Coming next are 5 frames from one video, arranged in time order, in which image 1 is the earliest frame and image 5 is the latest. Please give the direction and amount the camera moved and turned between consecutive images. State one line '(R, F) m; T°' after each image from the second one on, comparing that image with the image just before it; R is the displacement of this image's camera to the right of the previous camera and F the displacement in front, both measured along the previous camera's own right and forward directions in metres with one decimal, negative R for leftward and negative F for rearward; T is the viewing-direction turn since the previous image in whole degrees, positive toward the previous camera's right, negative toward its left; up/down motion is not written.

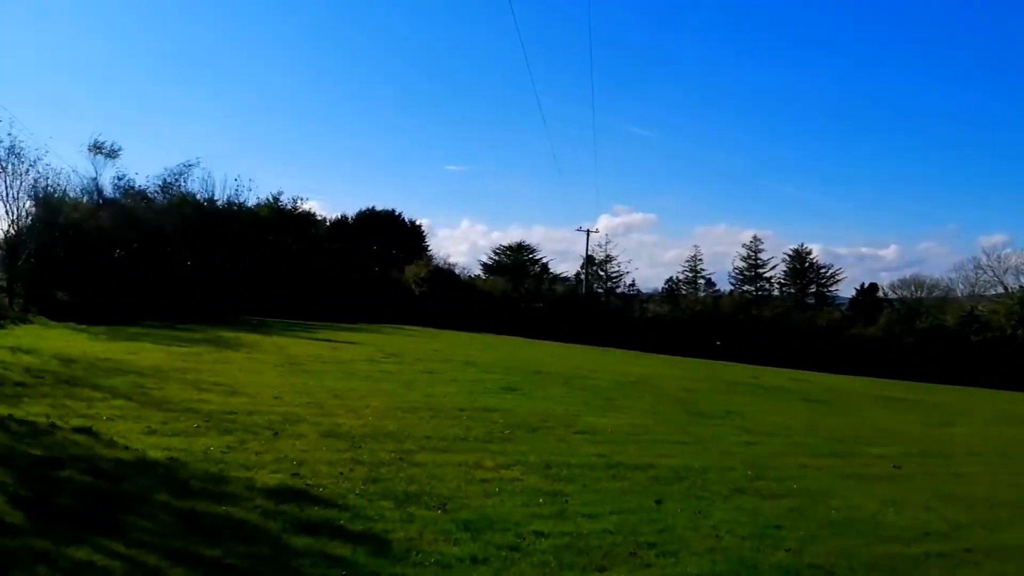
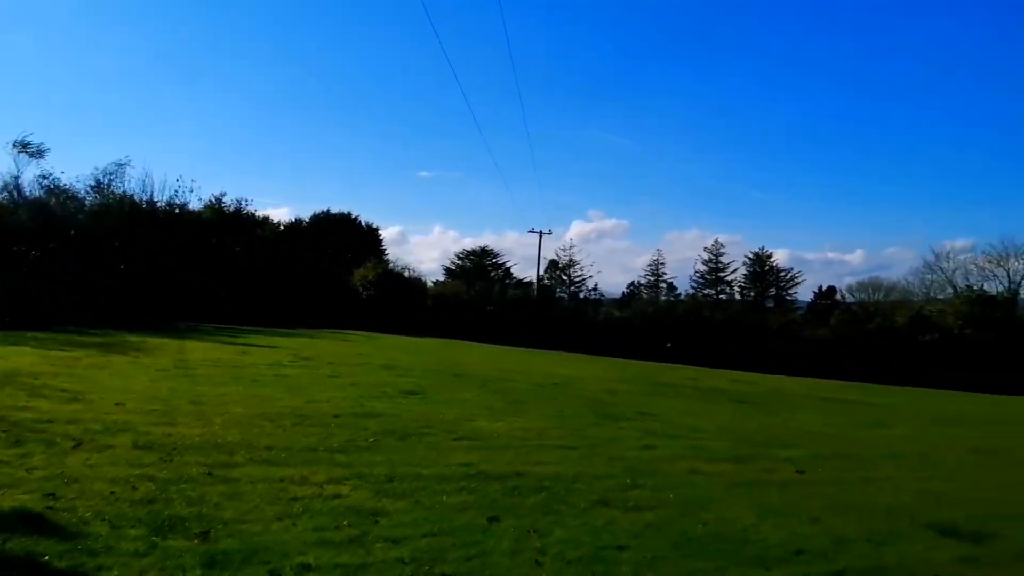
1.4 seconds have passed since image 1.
(+0.6, +0.5) m; +2°
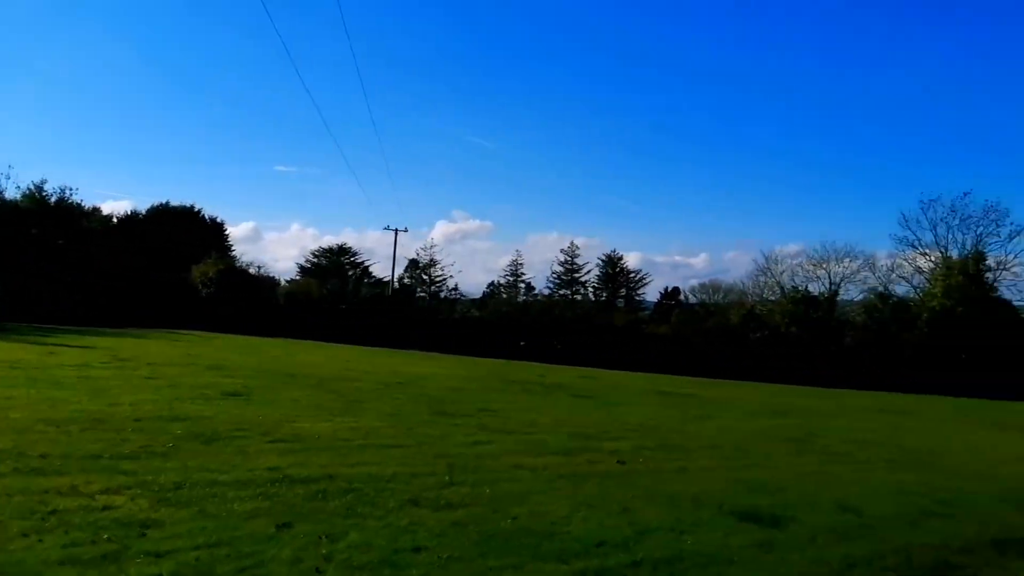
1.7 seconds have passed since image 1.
(+0.3, +0.2) m; +9°
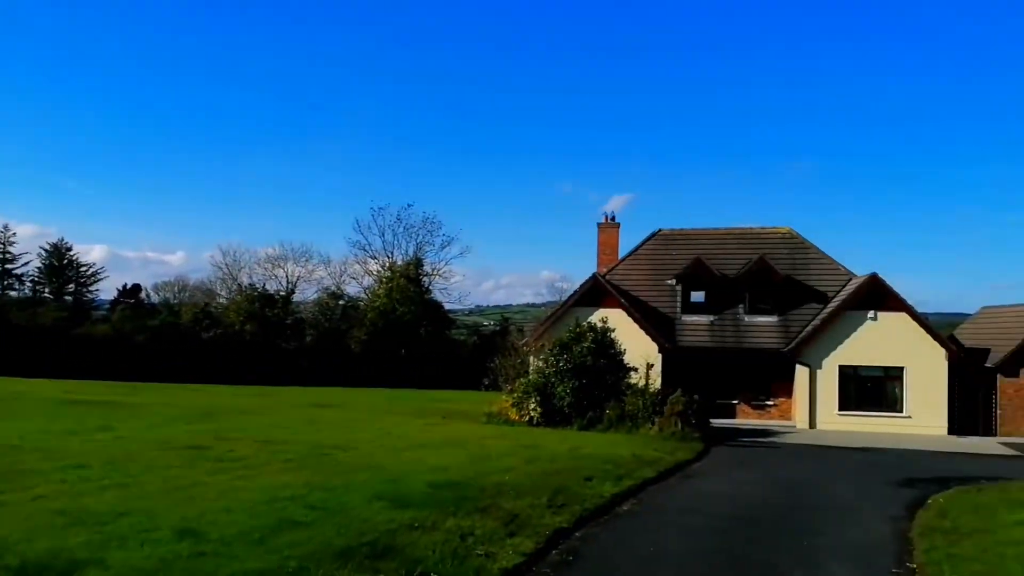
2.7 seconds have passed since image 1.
(+1.1, +0.9) m; +33°
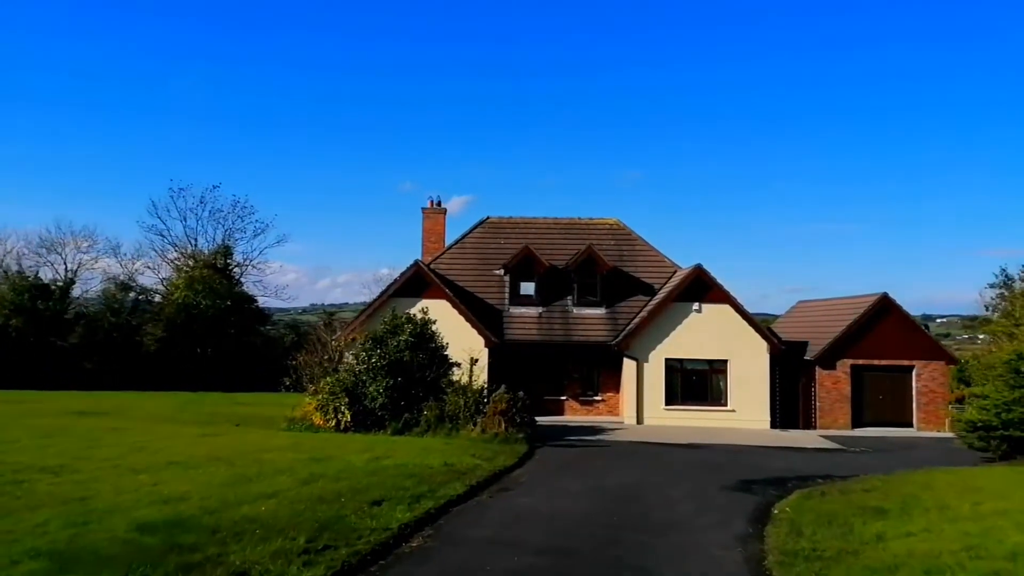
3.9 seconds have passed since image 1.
(+0.9, +3.3) m; +10°
